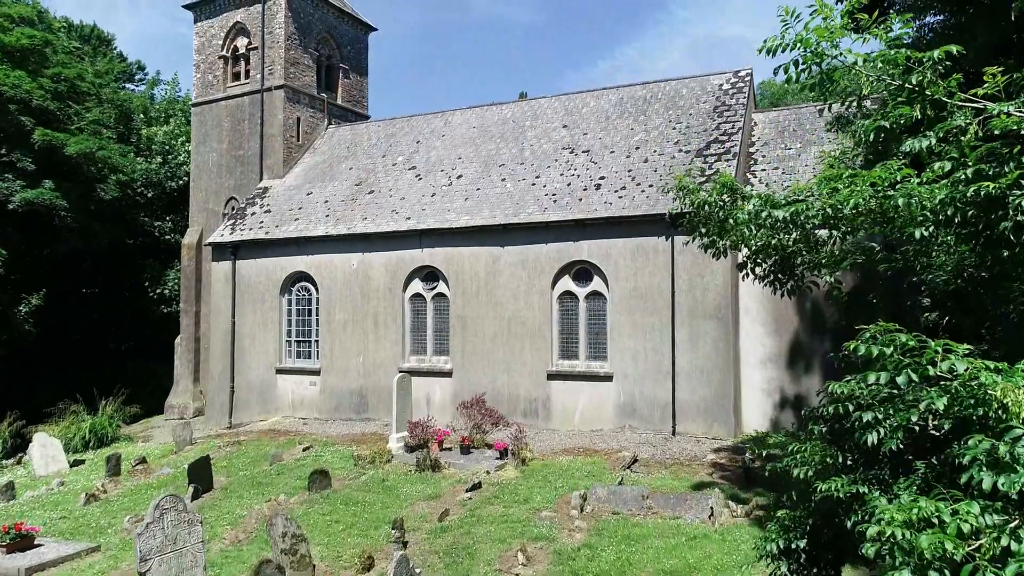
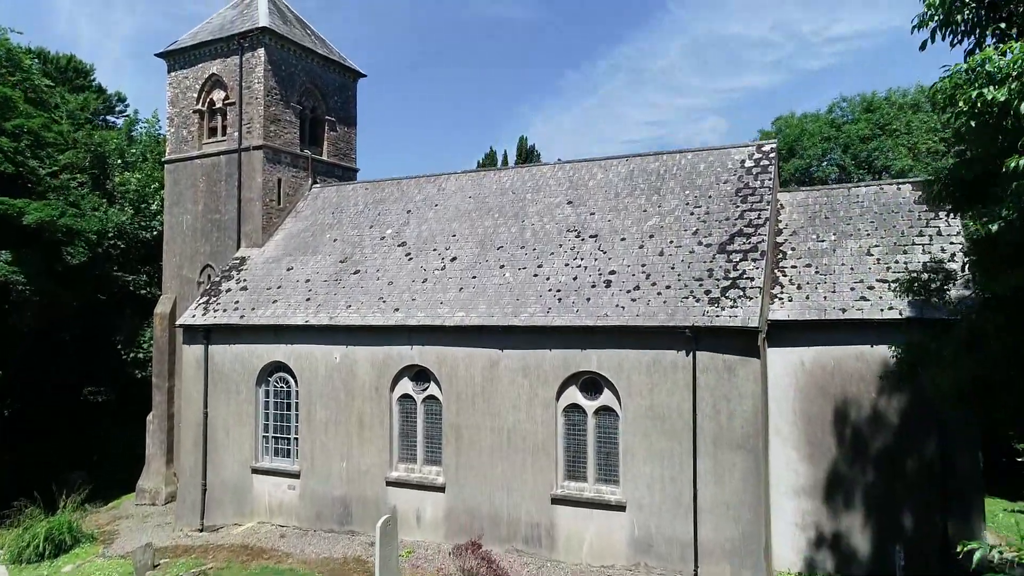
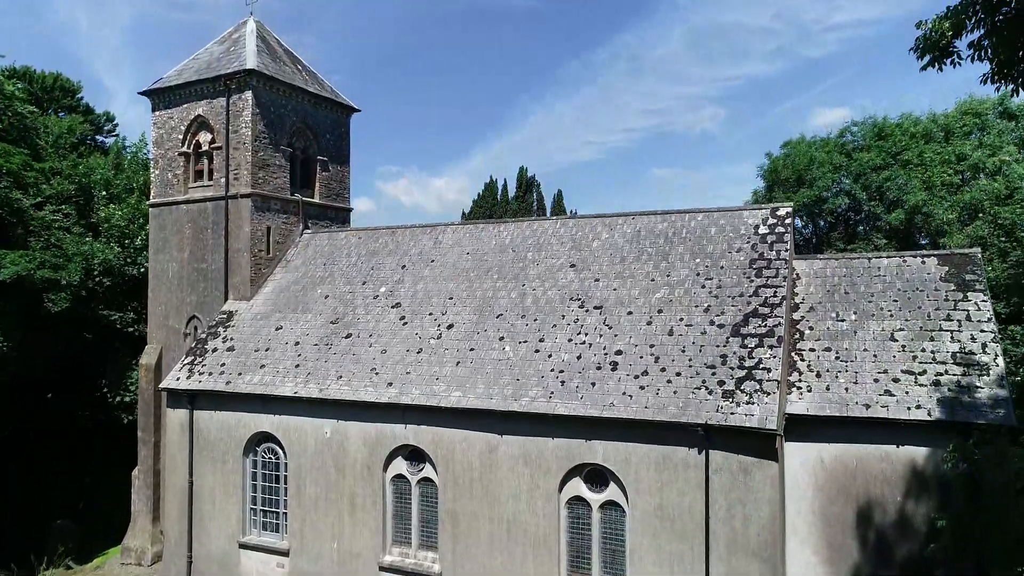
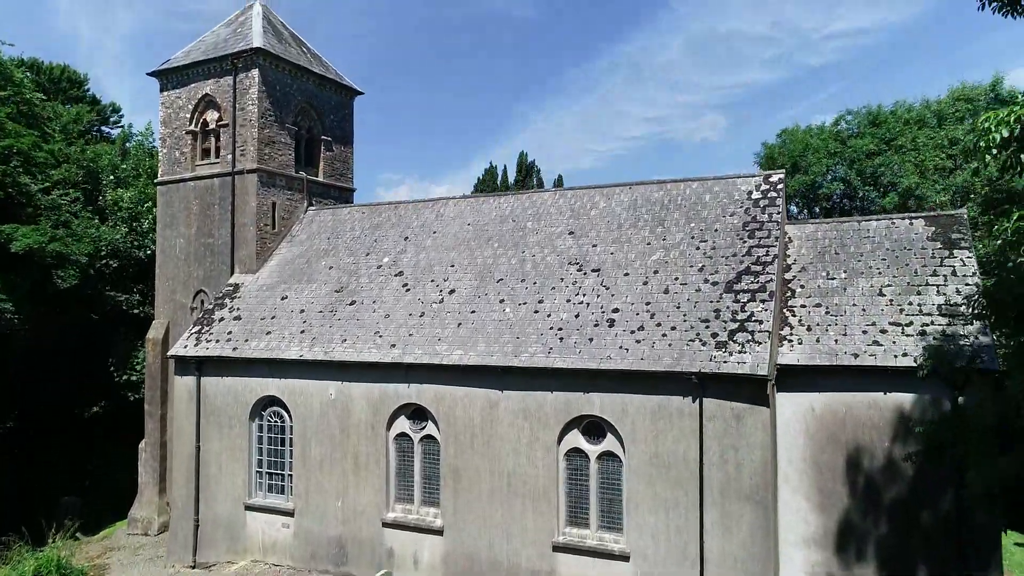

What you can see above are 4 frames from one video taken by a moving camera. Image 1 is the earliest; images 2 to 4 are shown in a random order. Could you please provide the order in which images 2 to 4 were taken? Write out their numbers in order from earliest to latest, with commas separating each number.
2, 4, 3
